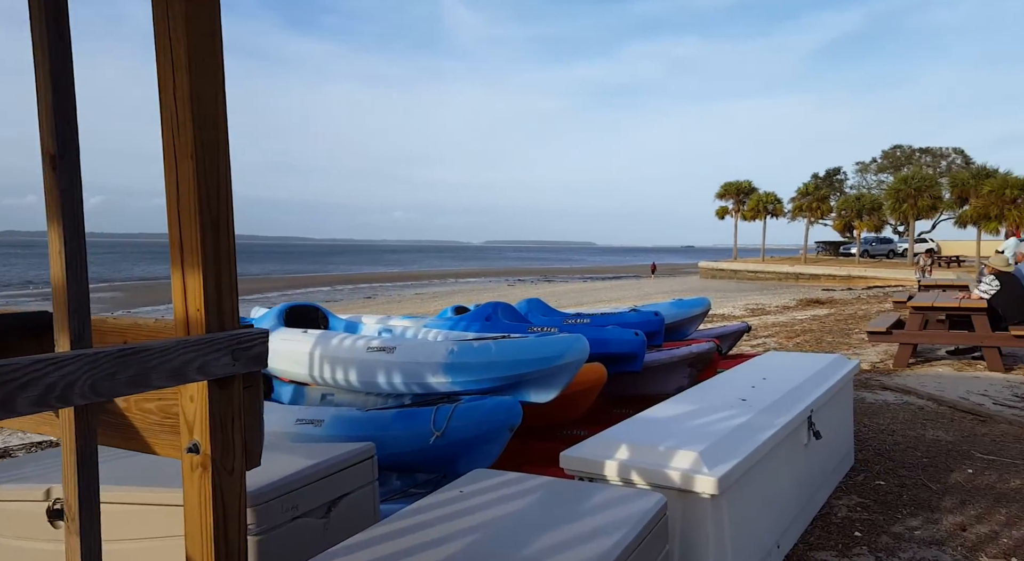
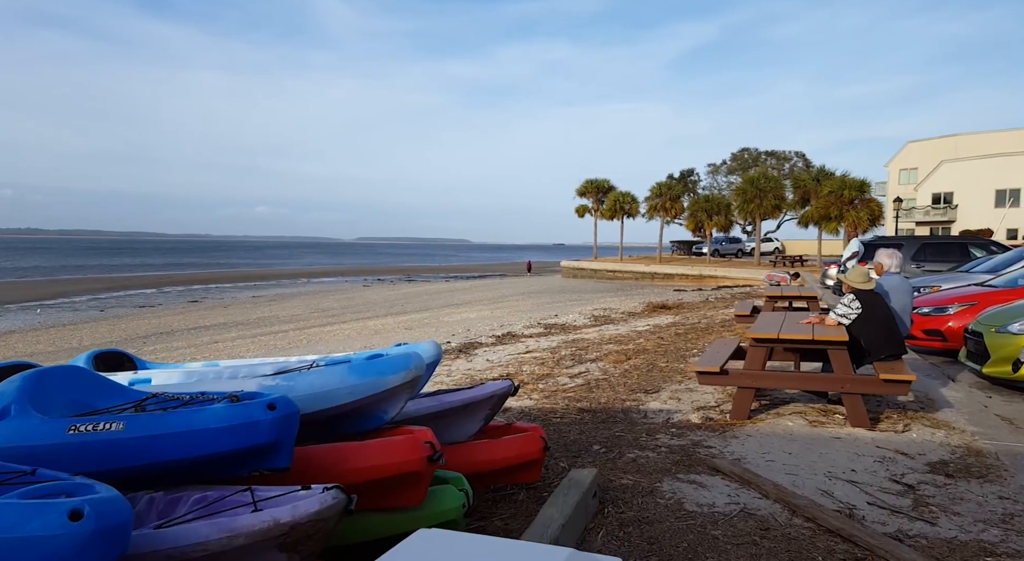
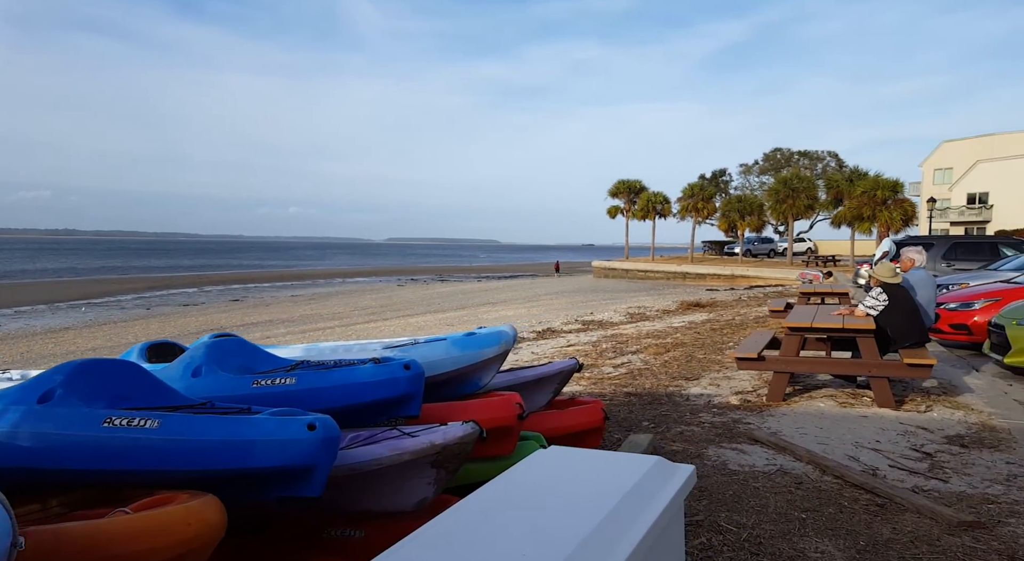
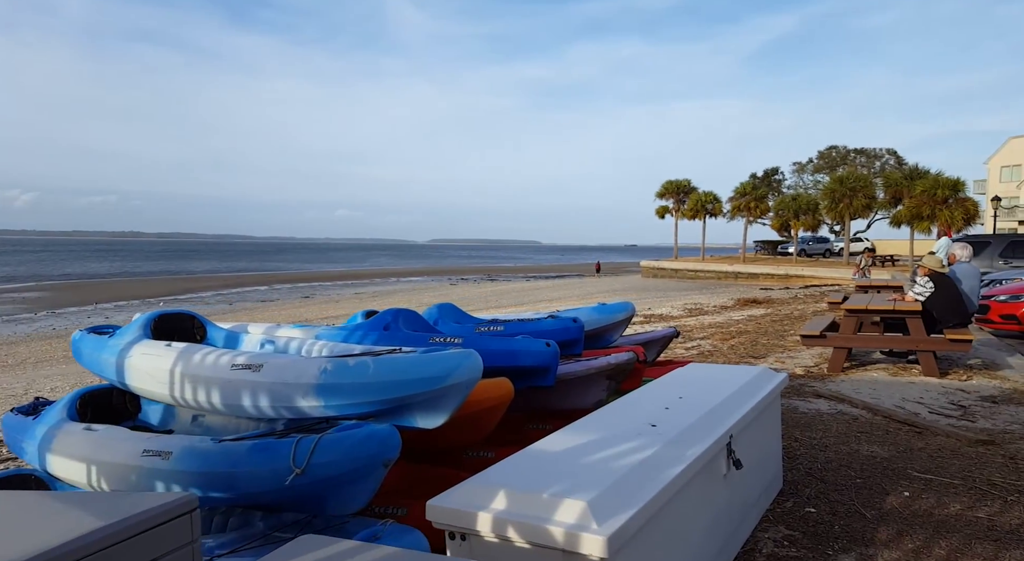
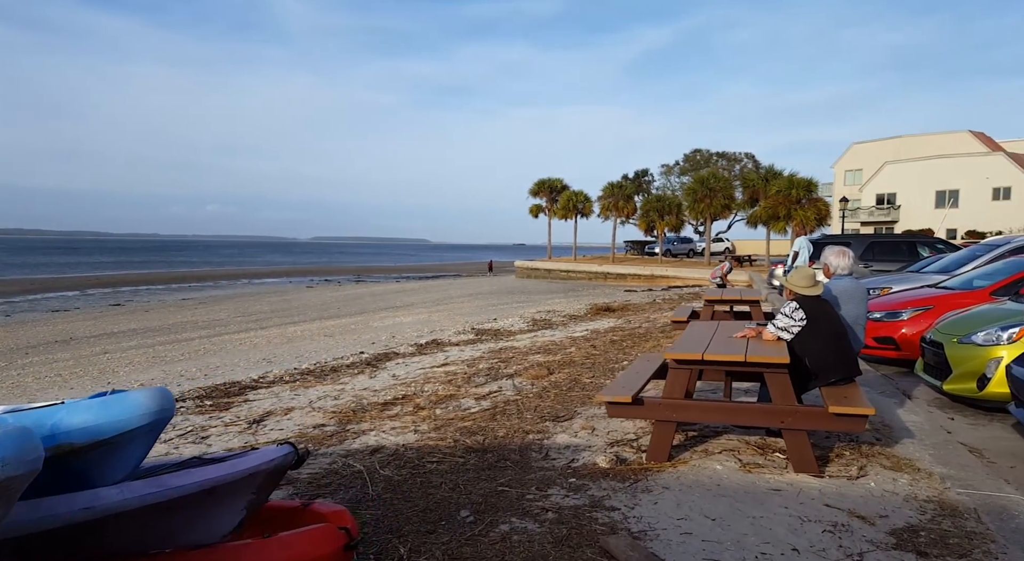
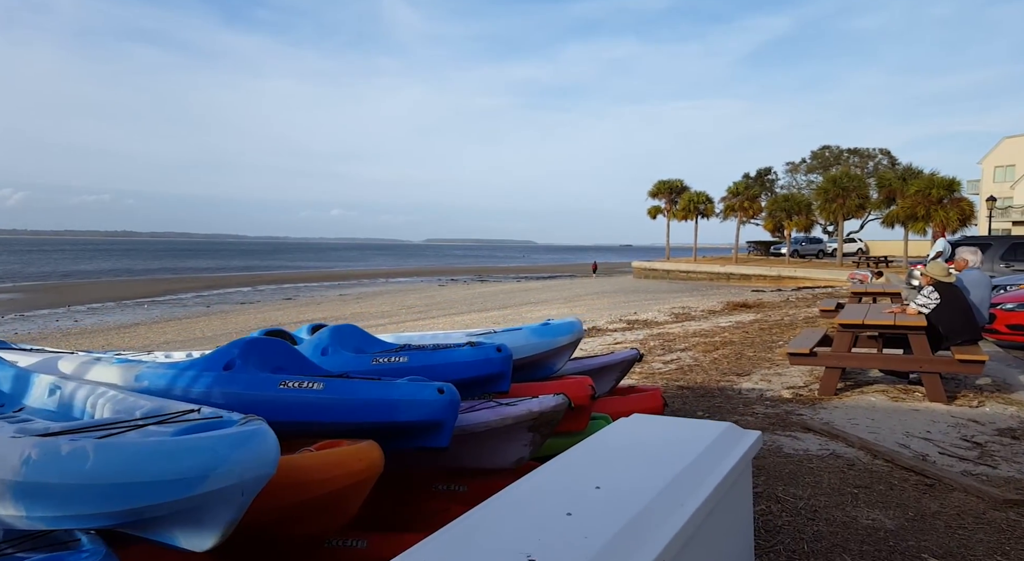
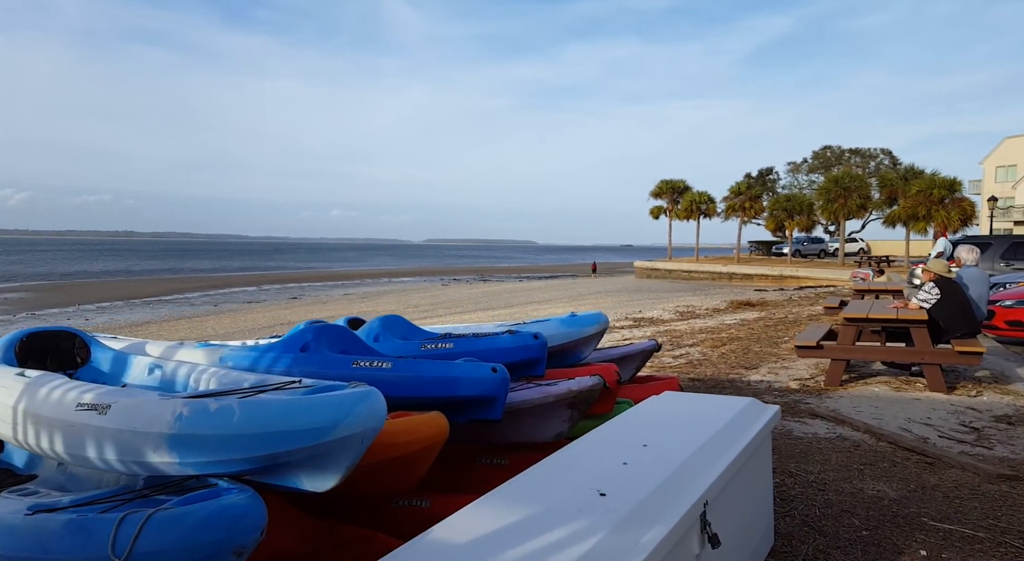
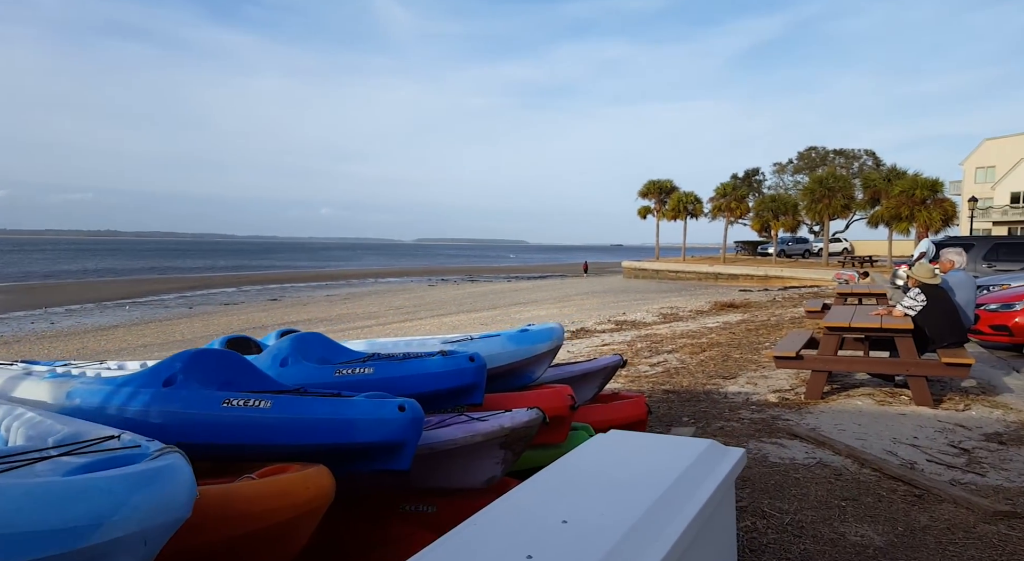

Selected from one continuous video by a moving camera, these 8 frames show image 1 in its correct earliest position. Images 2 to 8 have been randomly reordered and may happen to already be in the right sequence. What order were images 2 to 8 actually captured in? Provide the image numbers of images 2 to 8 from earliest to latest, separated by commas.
4, 7, 6, 8, 3, 2, 5
